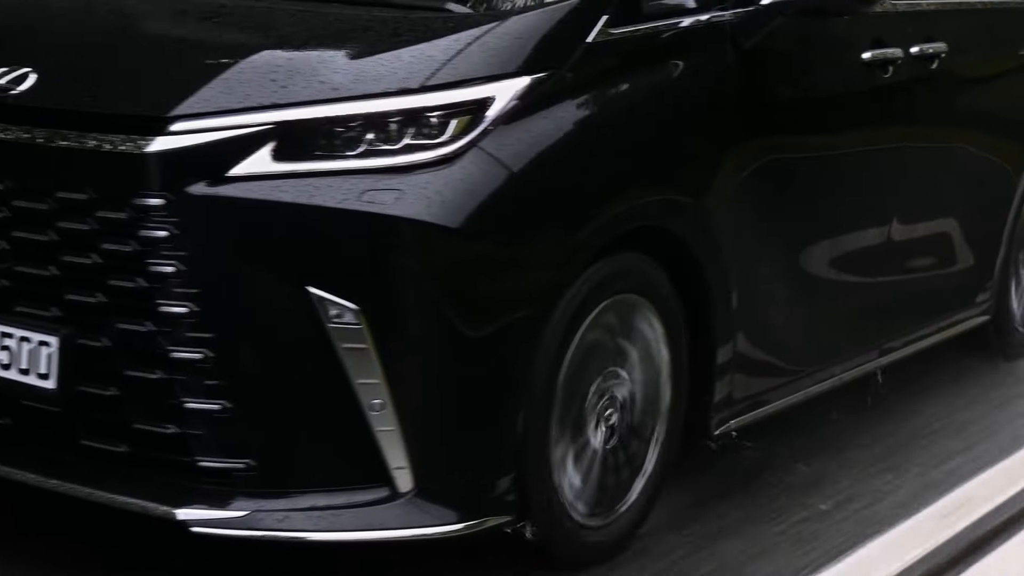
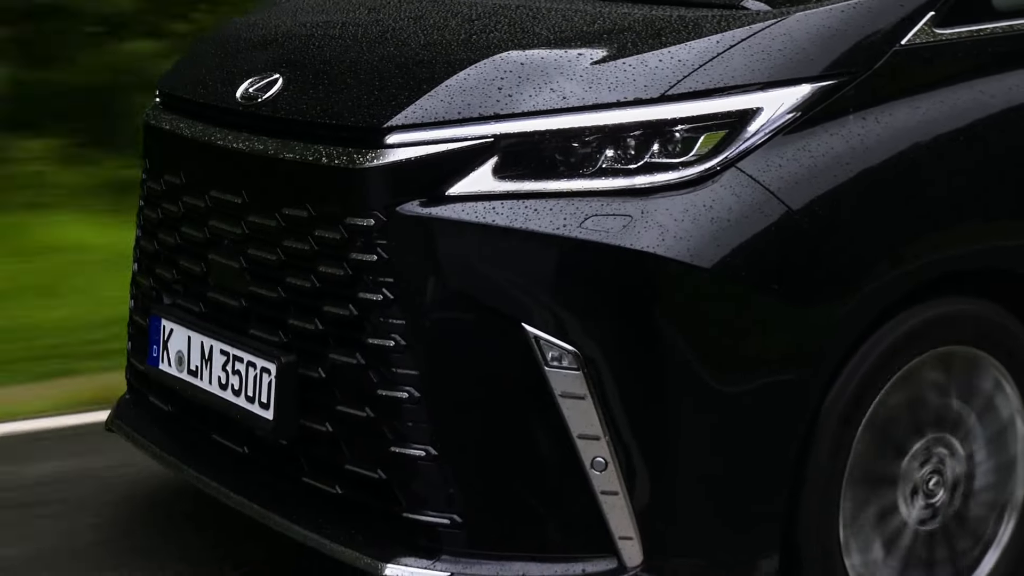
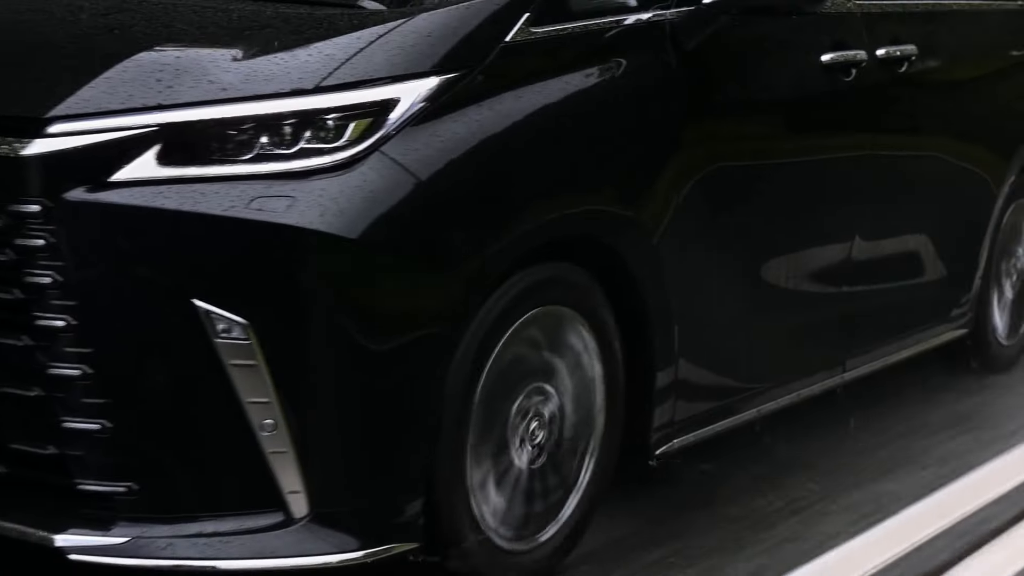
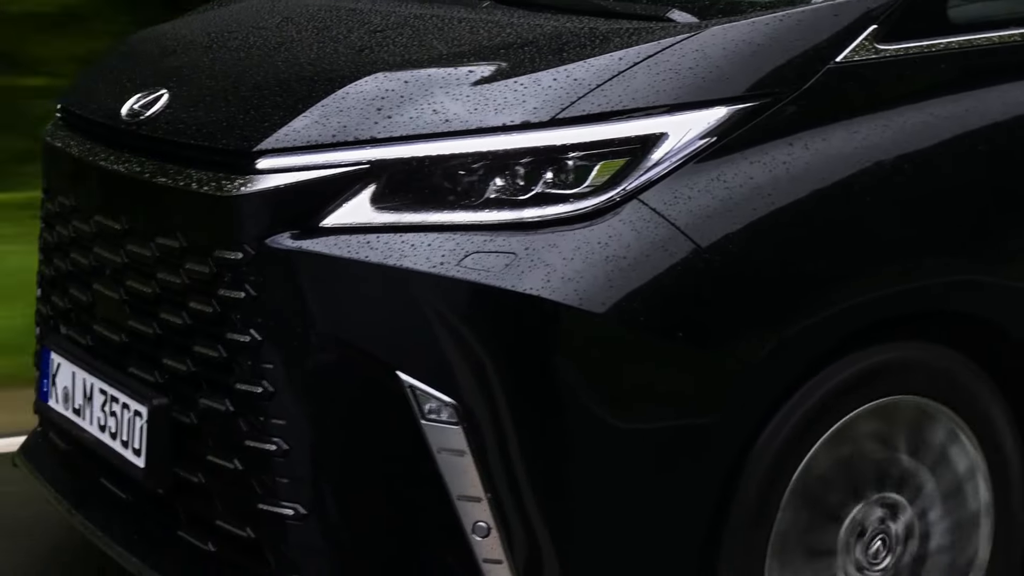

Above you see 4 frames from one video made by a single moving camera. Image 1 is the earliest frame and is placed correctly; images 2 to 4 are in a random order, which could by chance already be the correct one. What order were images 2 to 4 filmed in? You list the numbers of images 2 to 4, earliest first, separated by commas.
3, 4, 2
